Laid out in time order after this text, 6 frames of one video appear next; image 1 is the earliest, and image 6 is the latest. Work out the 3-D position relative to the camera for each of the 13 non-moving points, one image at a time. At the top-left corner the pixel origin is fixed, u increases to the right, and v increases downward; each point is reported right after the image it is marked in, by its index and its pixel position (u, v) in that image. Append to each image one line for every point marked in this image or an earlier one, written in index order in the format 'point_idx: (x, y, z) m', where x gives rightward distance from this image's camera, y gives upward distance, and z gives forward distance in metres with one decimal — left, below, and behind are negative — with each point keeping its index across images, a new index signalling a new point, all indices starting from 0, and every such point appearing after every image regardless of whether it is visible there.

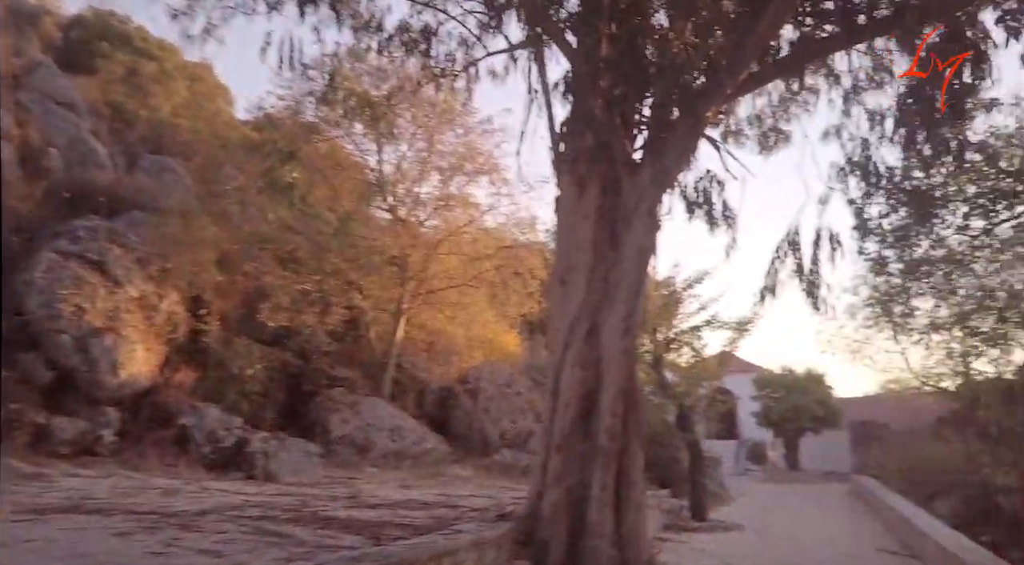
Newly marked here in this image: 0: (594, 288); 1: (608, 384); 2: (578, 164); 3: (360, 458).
0: (+1.1, -0.1, +7.9) m
1: (+1.2, -1.2, +7.6) m
2: (+0.9, +1.5, +8.4) m
3: (-4.4, -5.0, +18.1) m
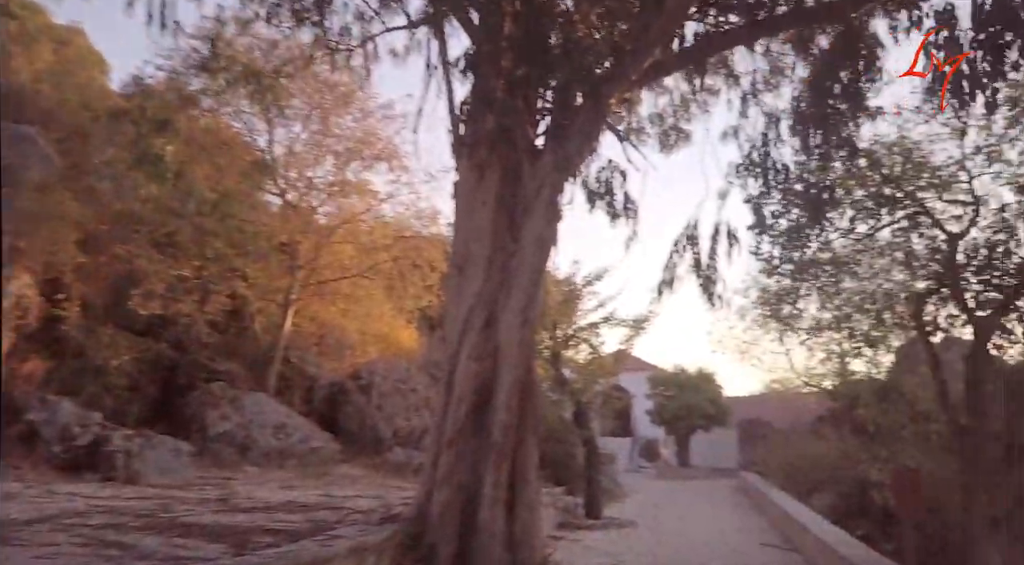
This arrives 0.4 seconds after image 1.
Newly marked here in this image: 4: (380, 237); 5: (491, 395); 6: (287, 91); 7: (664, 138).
0: (-0.2, 0.0, +7.4) m
1: (-0.1, -1.0, +7.1) m
2: (-0.4, +1.6, +7.9) m
3: (-7.3, -4.7, +16.8) m
4: (-3.9, +1.3, +18.5) m
5: (-0.2, -1.3, +7.1) m
6: (-5.1, +4.3, +14.2) m
7: (+3.1, +3.0, +13.1) m
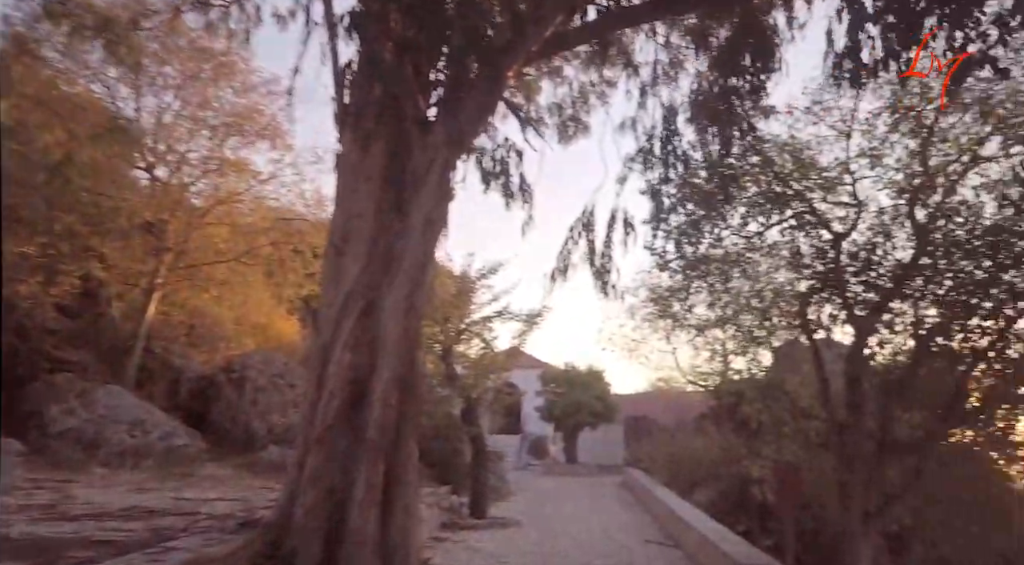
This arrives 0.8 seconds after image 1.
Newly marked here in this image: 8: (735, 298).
0: (-1.5, +0.2, +6.7) m
1: (-1.3, -0.8, +6.4) m
2: (-1.7, +1.8, +7.1) m
3: (-10.1, -4.2, +14.8) m
4: (-6.8, +1.7, +17.1) m
5: (-1.5, -1.1, +6.4) m
6: (-7.2, +4.7, +12.6) m
7: (+1.0, +3.1, +12.8) m
8: (+3.8, -0.3, +10.7) m
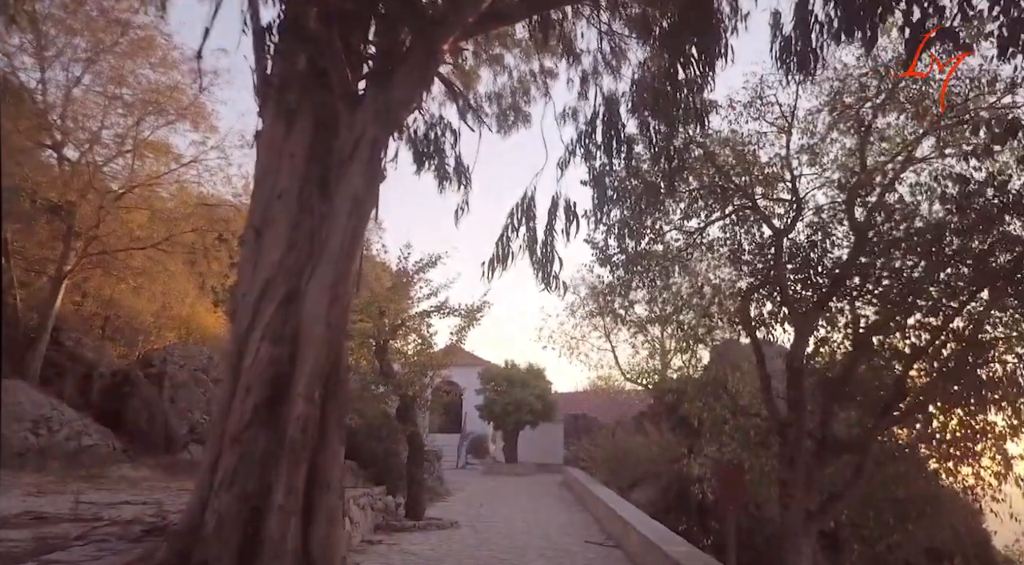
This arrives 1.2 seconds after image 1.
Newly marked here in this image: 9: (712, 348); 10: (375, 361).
0: (-2.1, +0.4, +6.1) m
1: (-1.9, -0.7, +5.9) m
2: (-2.3, +2.0, +6.5) m
3: (-11.5, -3.9, +13.4) m
4: (-8.4, +2.0, +15.9) m
5: (-2.1, -0.9, +5.8) m
6: (-8.3, +5.0, +11.4) m
7: (-0.1, +3.2, +12.4) m
8: (+2.8, -0.2, +10.6) m
9: (+3.4, -1.1, +10.6) m
10: (-3.1, -1.8, +14.3) m
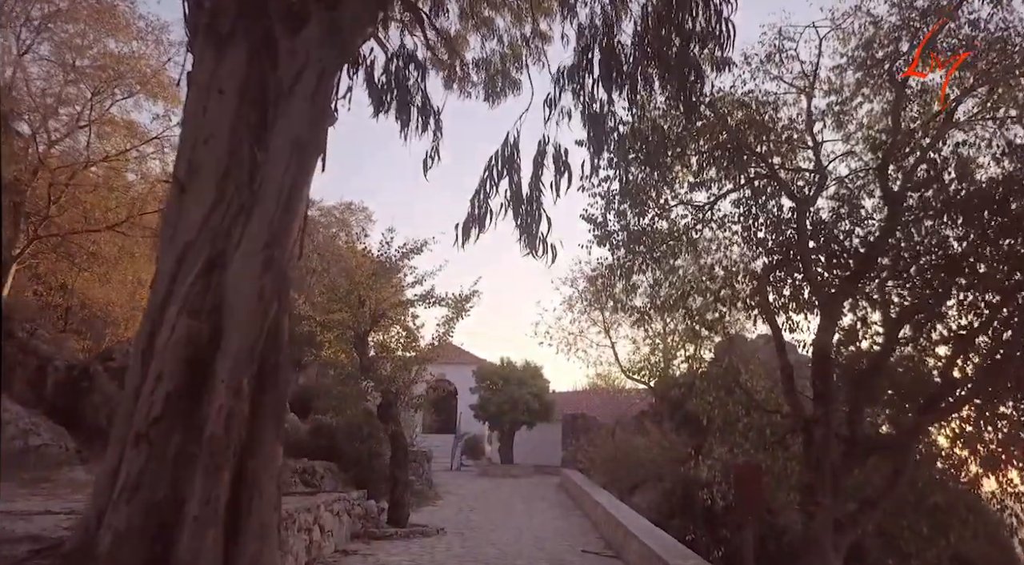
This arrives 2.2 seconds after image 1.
0: (-2.3, +0.7, +5.0) m
1: (-2.1, -0.4, +4.8) m
2: (-2.5, +2.3, +5.4) m
3: (-11.7, -3.6, +12.3) m
4: (-8.5, +2.2, +14.8) m
5: (-2.3, -0.6, +4.7) m
6: (-8.5, +5.3, +10.3) m
7: (-0.3, +3.5, +11.3) m
8: (+2.6, +0.1, +9.5) m
9: (+3.2, -0.8, +9.5) m
10: (-3.3, -1.5, +13.2) m
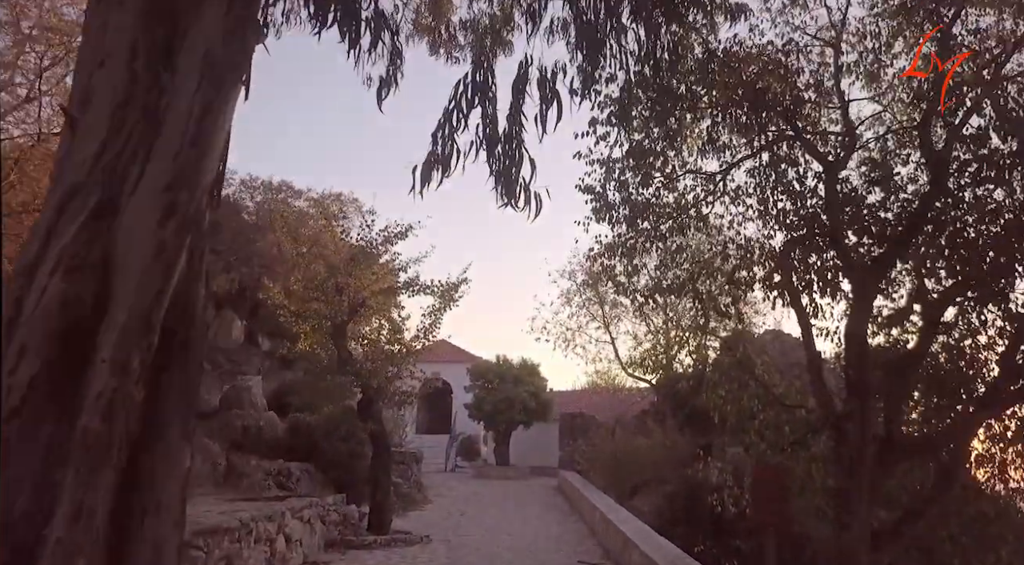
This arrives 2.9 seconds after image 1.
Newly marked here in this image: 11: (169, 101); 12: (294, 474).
0: (-2.4, +1.0, +4.0) m
1: (-2.3, -0.1, +3.7) m
2: (-2.7, +2.5, +4.4) m
3: (-11.9, -3.3, +11.2) m
4: (-8.7, +2.5, +13.8) m
5: (-2.4, -0.4, +3.7) m
6: (-8.7, +5.5, +9.3) m
7: (-0.5, +3.8, +10.3) m
8: (+2.4, +0.3, +8.4) m
9: (+3.0, -0.5, +8.4) m
10: (-3.5, -1.2, +12.2) m
11: (-2.2, +1.2, +4.0) m
12: (-4.5, -4.0, +13.0) m
